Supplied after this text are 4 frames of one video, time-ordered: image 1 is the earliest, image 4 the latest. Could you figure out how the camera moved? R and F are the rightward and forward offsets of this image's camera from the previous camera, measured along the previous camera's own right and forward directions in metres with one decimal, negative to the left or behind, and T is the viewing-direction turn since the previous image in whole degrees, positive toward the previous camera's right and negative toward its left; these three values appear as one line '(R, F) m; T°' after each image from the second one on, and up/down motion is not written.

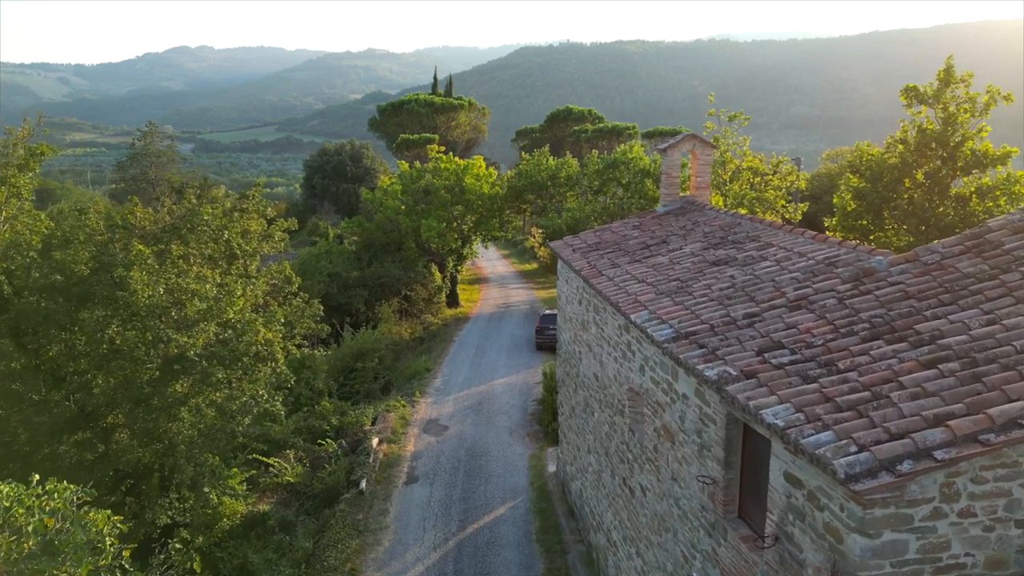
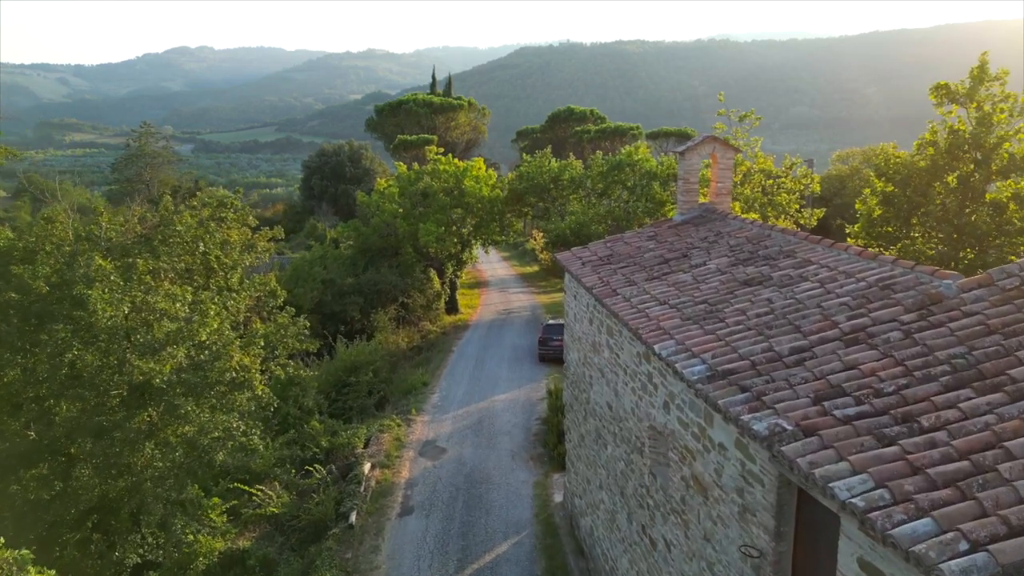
(-0.1, +1.0) m; 0°
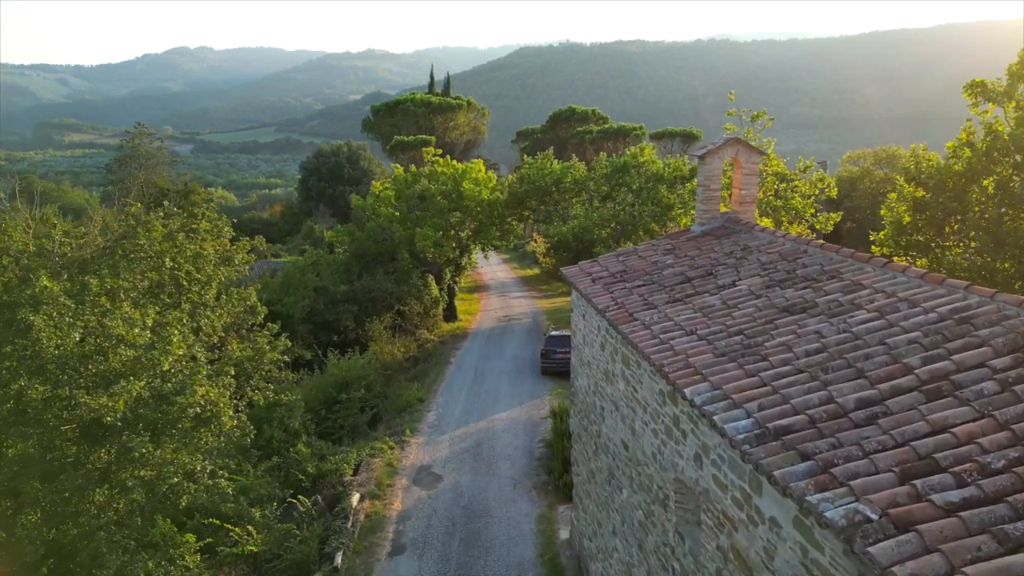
(0.0, +1.0) m; 0°
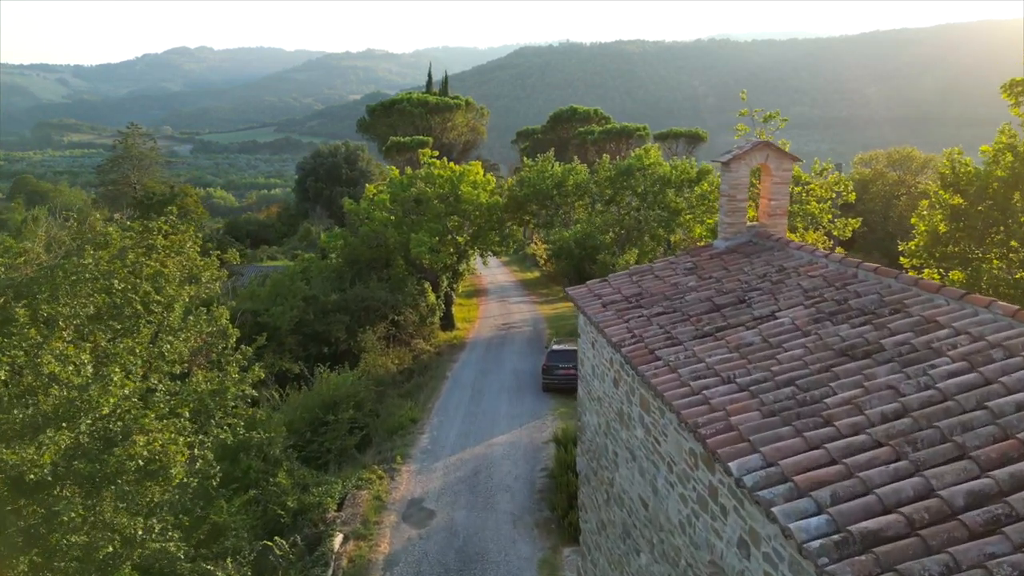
(0.0, +1.1) m; 0°
